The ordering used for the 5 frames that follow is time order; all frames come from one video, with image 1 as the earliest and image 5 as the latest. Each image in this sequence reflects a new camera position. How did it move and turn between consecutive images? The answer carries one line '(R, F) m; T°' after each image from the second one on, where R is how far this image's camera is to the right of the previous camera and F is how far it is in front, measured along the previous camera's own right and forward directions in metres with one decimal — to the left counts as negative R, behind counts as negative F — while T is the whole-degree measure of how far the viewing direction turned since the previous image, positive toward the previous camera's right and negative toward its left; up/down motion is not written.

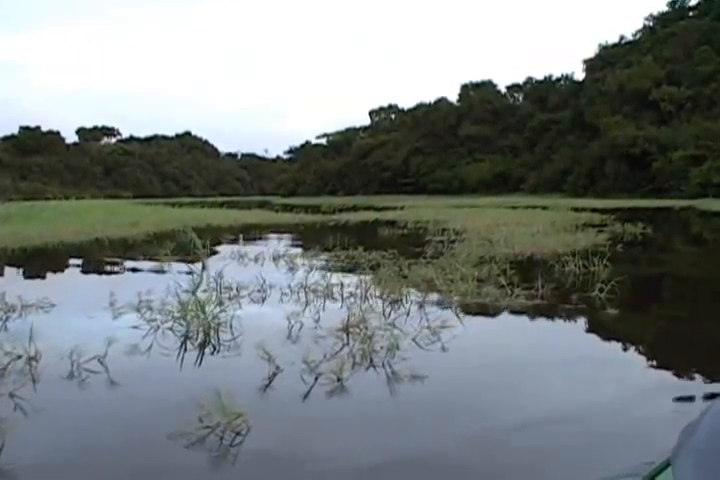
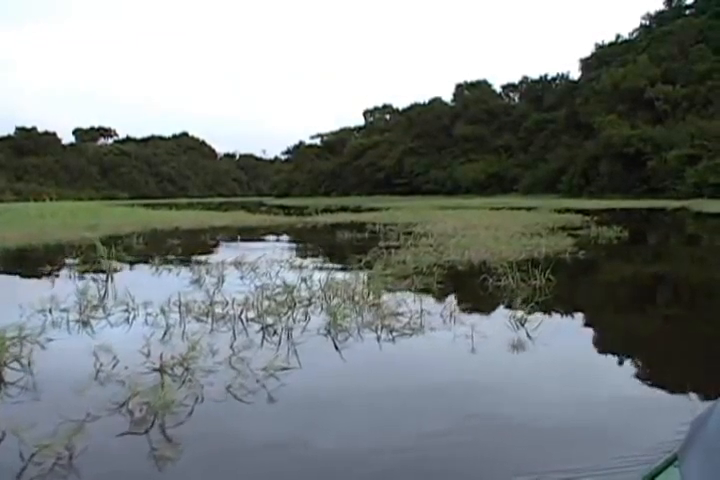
(+0.9, +1.1) m; 0°
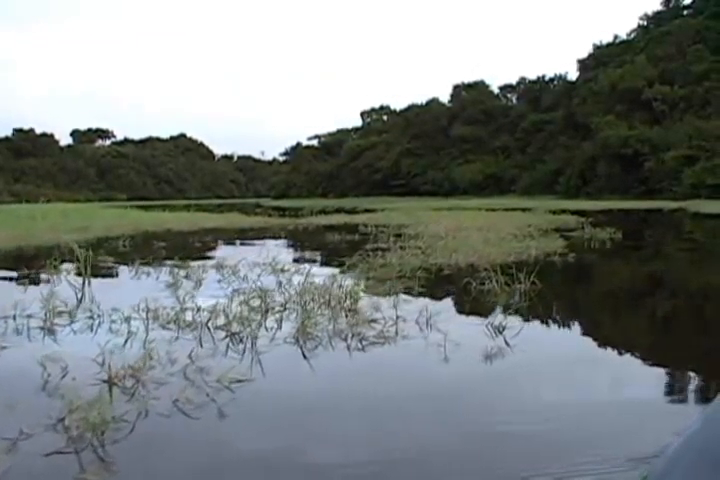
(+0.2, +0.2) m; 0°
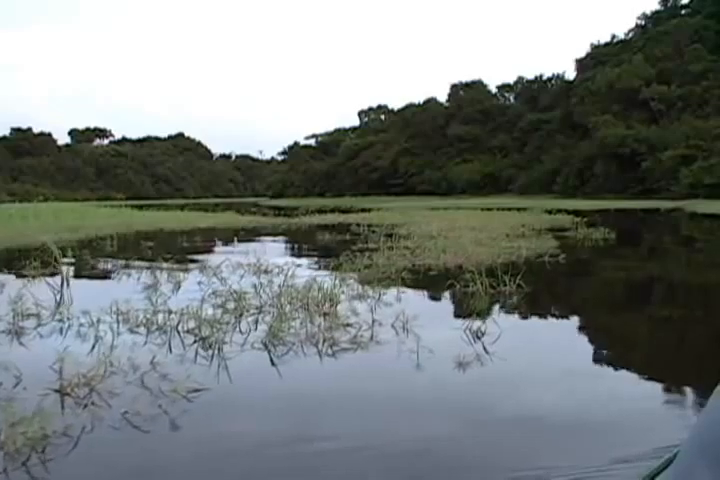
(+0.2, +0.2) m; 0°
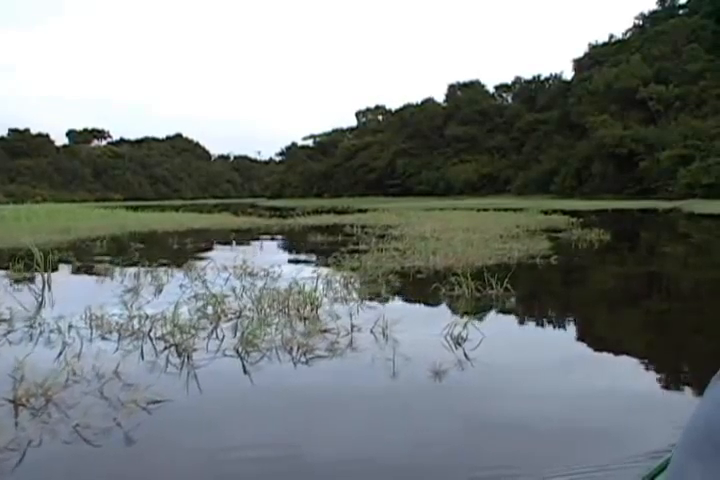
(+0.1, +0.2) m; 0°
